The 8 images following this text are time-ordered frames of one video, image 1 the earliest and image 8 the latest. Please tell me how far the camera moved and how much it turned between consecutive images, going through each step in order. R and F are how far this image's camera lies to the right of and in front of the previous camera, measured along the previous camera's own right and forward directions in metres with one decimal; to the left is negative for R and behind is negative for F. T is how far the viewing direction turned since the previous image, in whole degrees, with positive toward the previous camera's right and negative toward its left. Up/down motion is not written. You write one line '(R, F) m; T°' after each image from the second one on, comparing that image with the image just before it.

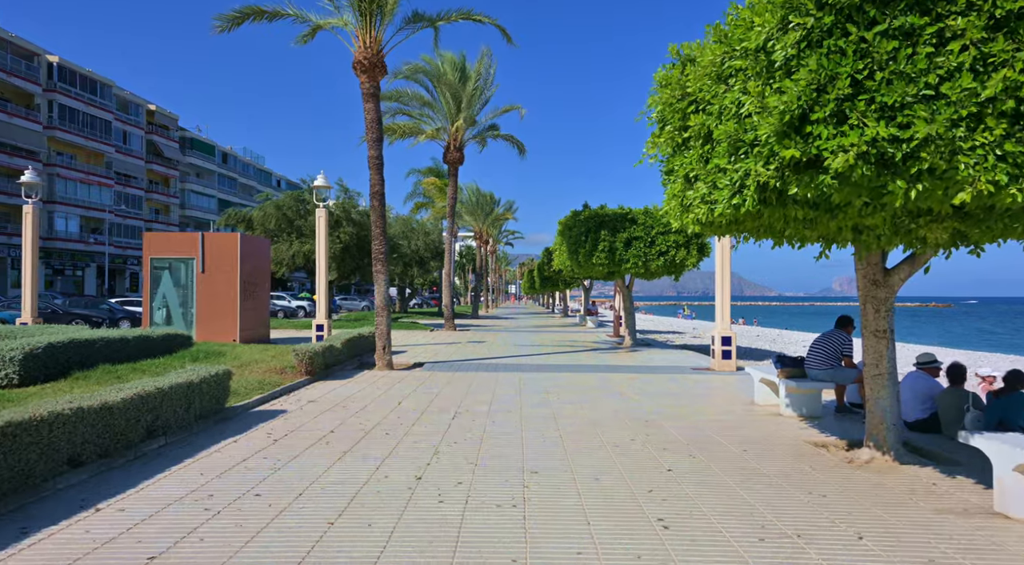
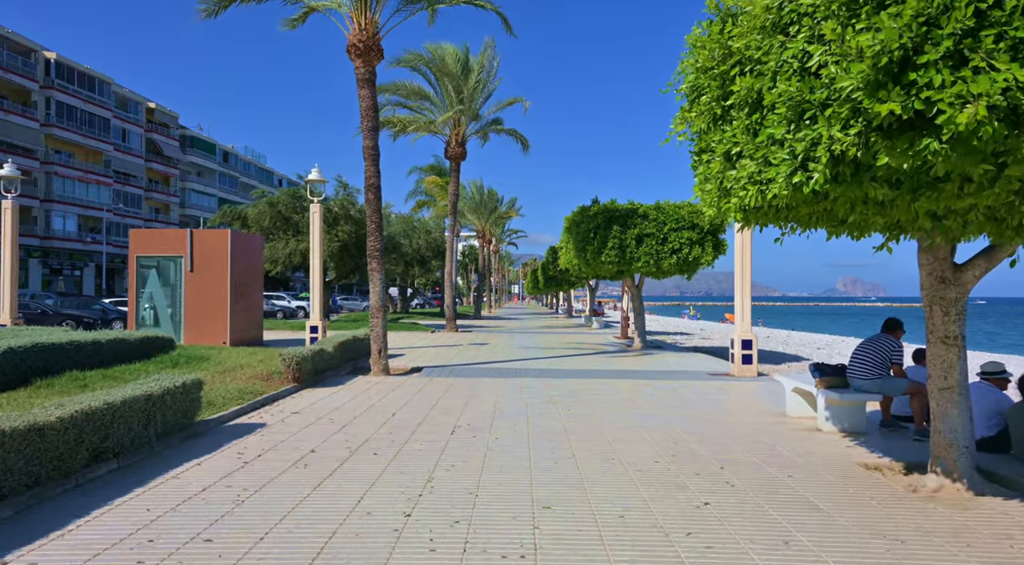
(0.0, +1.0) m; 0°
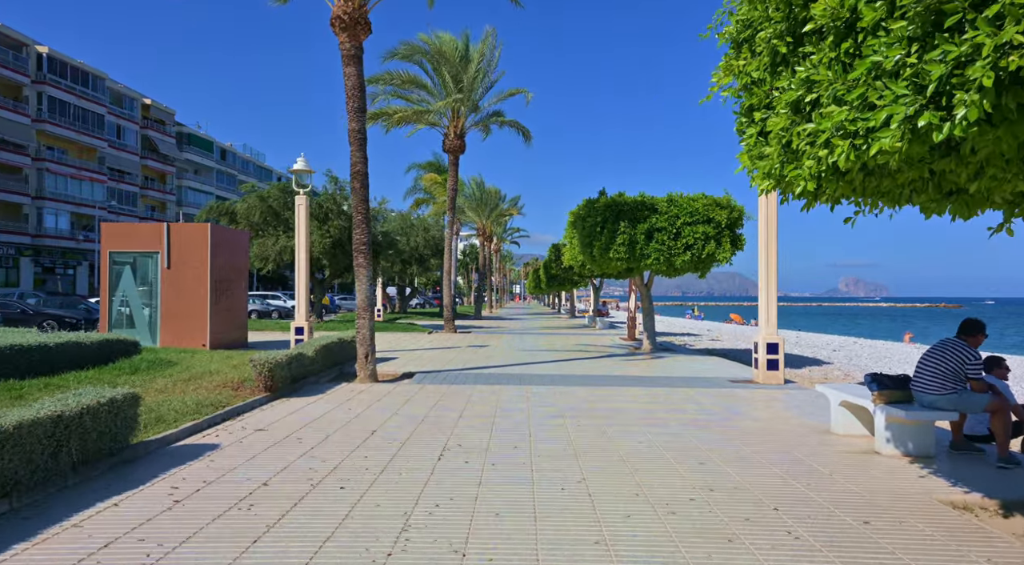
(0.0, +1.3) m; 0°
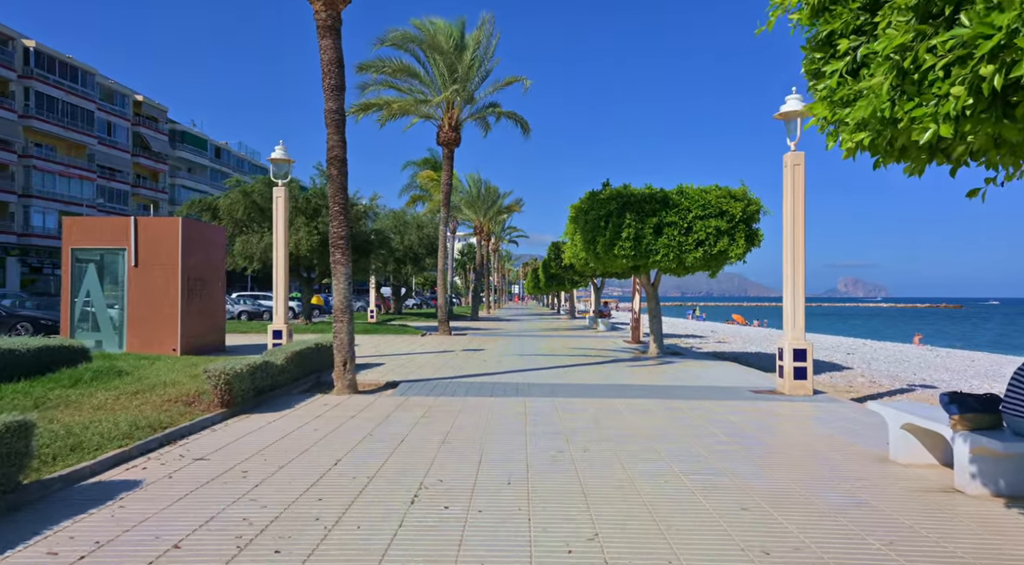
(+0.1, +1.4) m; 0°
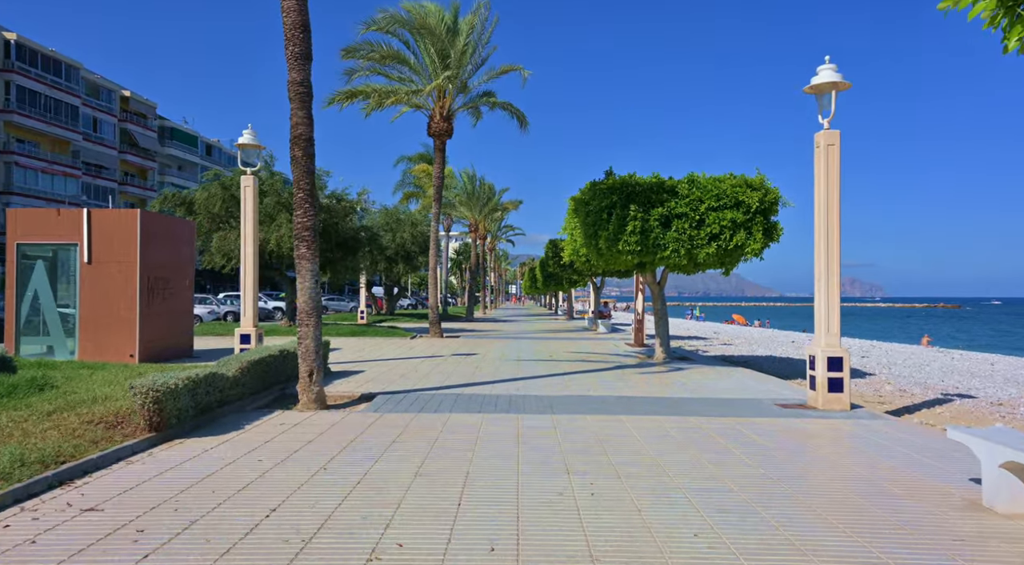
(+0.1, +1.5) m; 0°
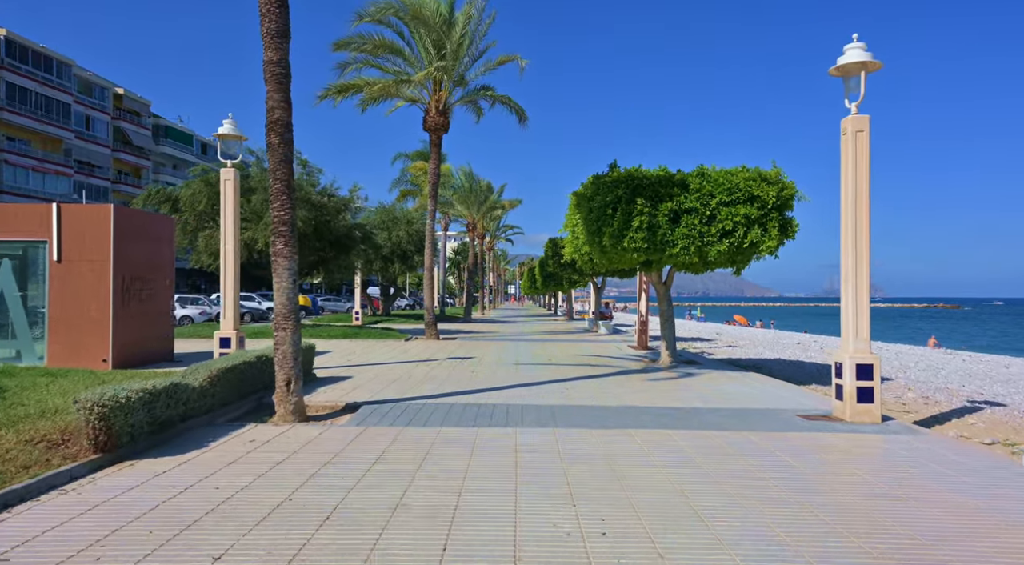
(0.0, +0.9) m; 0°
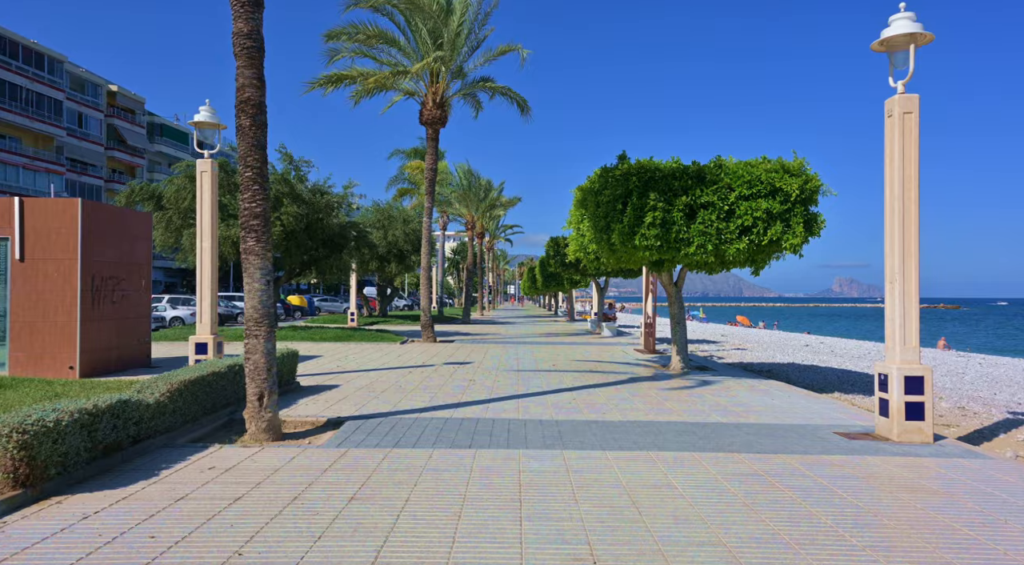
(0.0, +1.1) m; 0°
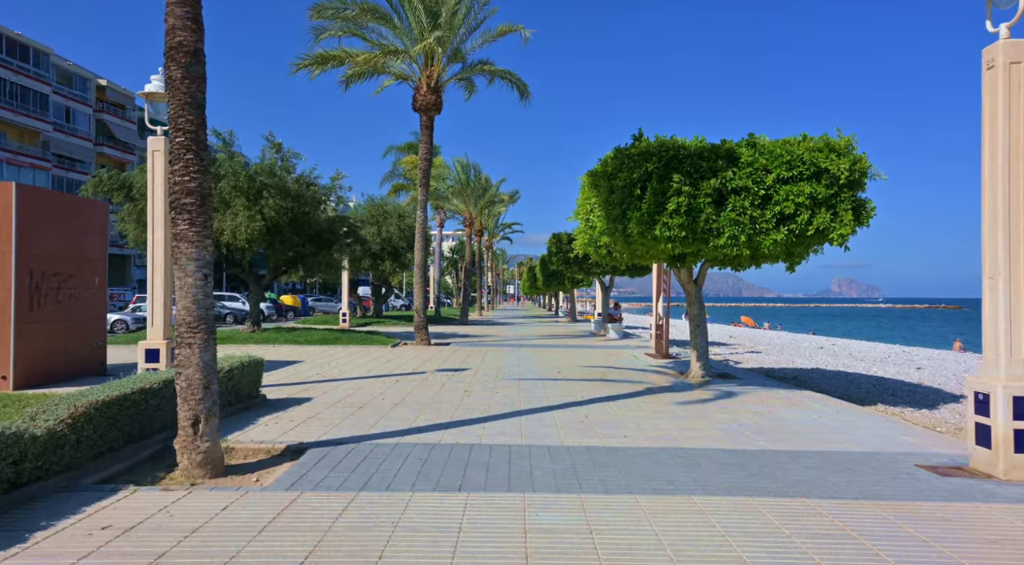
(0.0, +1.7) m; 0°
